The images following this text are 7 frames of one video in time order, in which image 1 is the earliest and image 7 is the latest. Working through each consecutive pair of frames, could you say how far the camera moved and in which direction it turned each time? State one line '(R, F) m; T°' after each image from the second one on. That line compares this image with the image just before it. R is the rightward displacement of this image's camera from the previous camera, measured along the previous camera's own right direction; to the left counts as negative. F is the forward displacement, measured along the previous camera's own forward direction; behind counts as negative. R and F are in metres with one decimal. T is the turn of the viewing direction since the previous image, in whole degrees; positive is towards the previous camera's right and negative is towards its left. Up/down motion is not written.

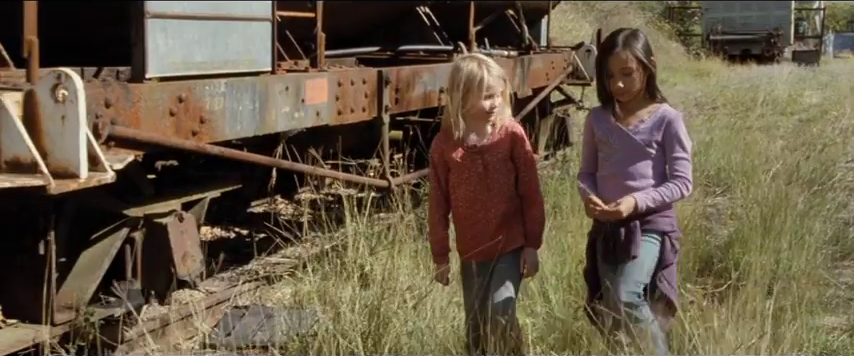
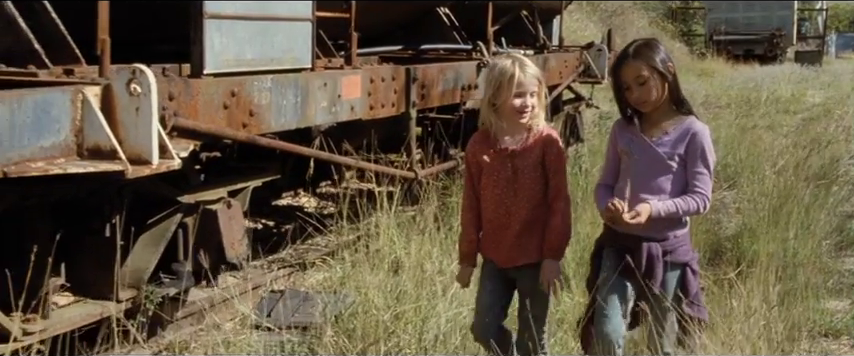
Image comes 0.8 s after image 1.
(-0.2, -0.3) m; 0°
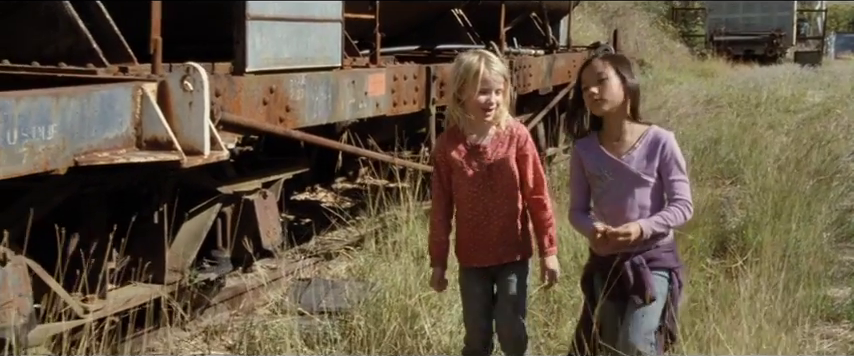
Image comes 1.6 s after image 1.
(-0.1, -0.3) m; 0°
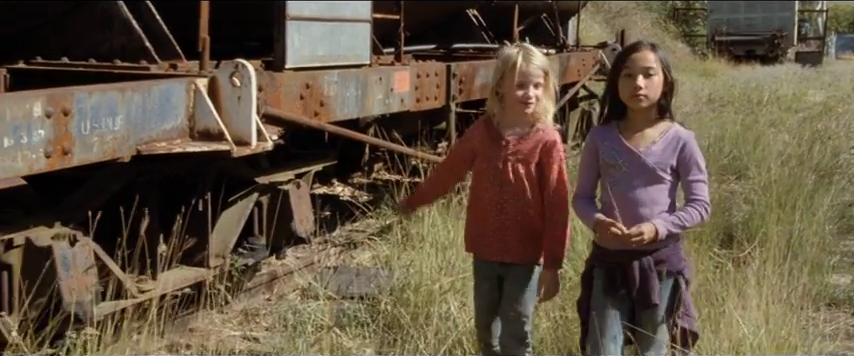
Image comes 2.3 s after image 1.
(-0.1, -0.3) m; 0°
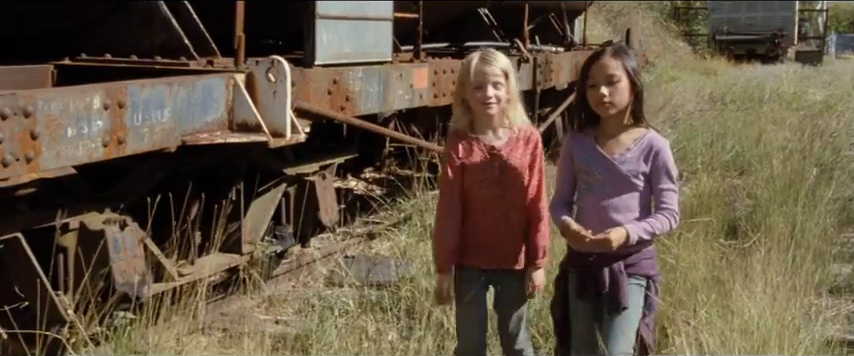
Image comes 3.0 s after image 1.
(-0.1, -0.3) m; 0°
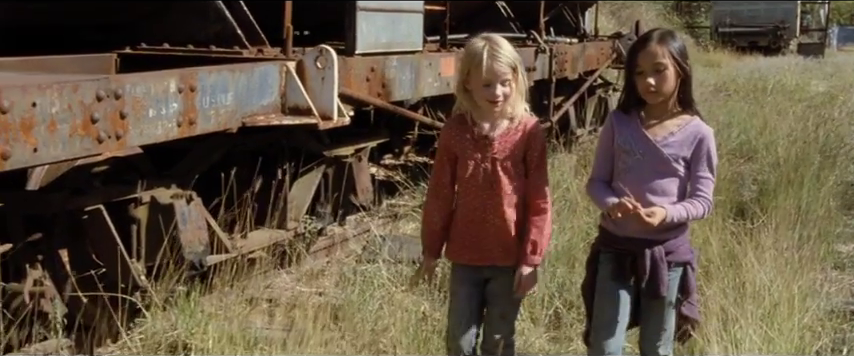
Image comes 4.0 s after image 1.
(-0.2, -0.4) m; 0°
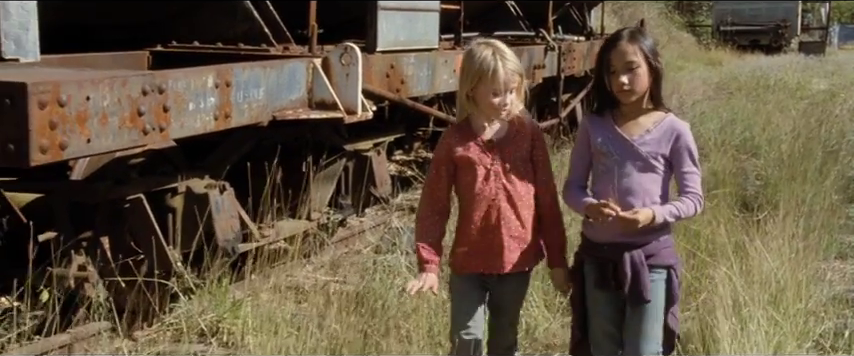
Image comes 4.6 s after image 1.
(-0.1, -0.2) m; 0°
